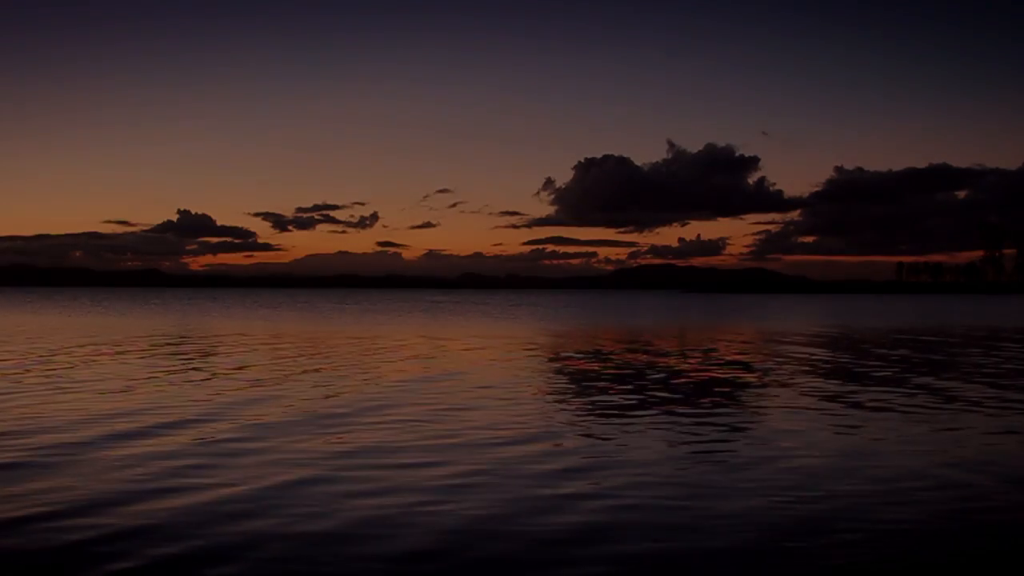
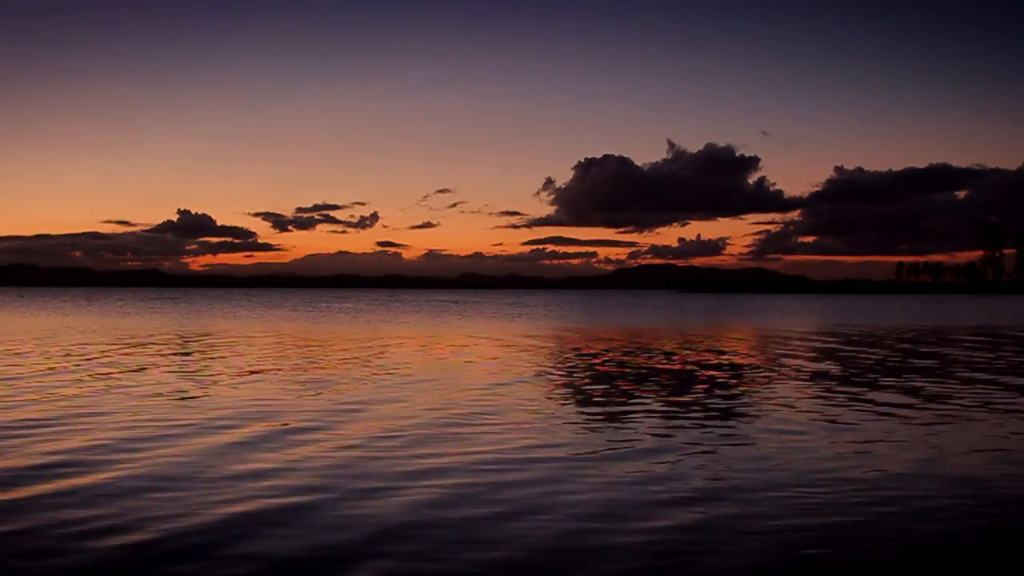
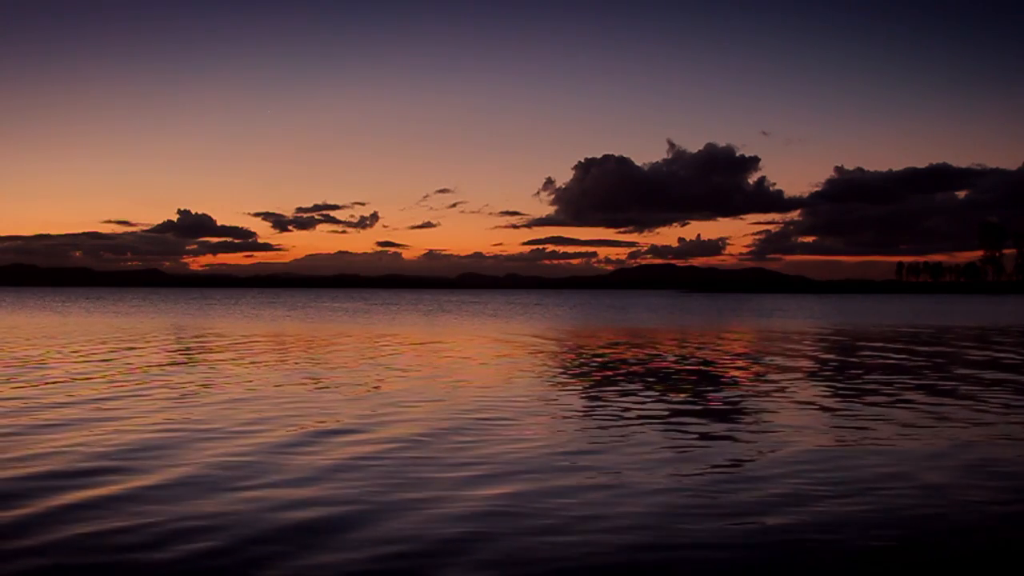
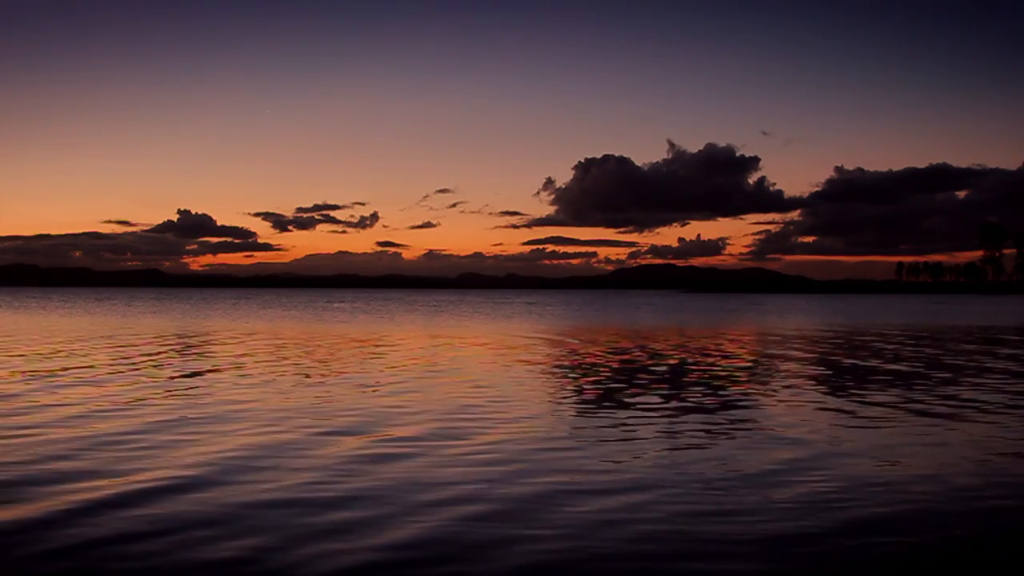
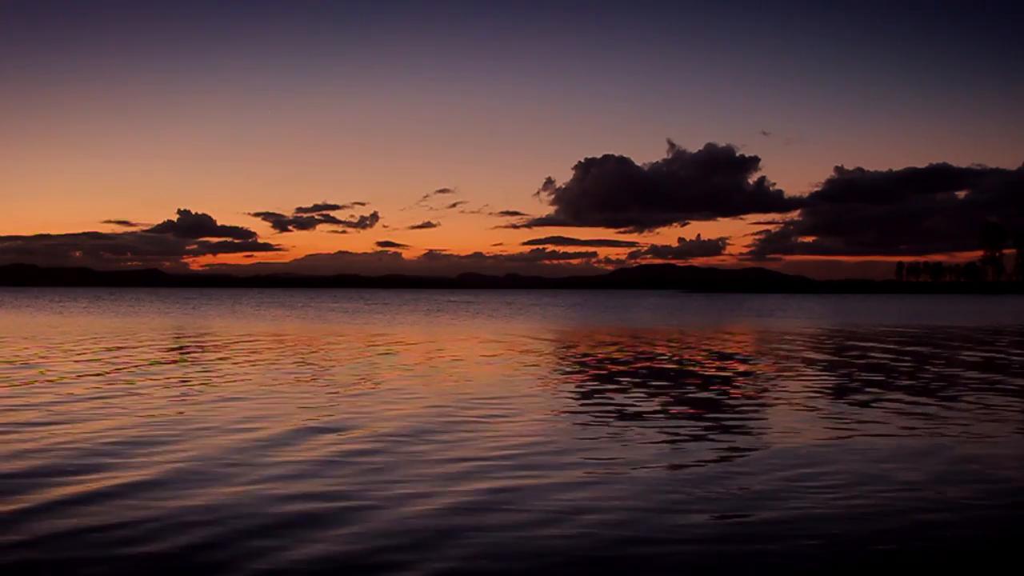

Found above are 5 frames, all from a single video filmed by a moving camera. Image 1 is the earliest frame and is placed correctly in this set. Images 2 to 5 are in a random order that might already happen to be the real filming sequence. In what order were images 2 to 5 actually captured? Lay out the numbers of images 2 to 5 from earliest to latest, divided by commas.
2, 5, 3, 4
